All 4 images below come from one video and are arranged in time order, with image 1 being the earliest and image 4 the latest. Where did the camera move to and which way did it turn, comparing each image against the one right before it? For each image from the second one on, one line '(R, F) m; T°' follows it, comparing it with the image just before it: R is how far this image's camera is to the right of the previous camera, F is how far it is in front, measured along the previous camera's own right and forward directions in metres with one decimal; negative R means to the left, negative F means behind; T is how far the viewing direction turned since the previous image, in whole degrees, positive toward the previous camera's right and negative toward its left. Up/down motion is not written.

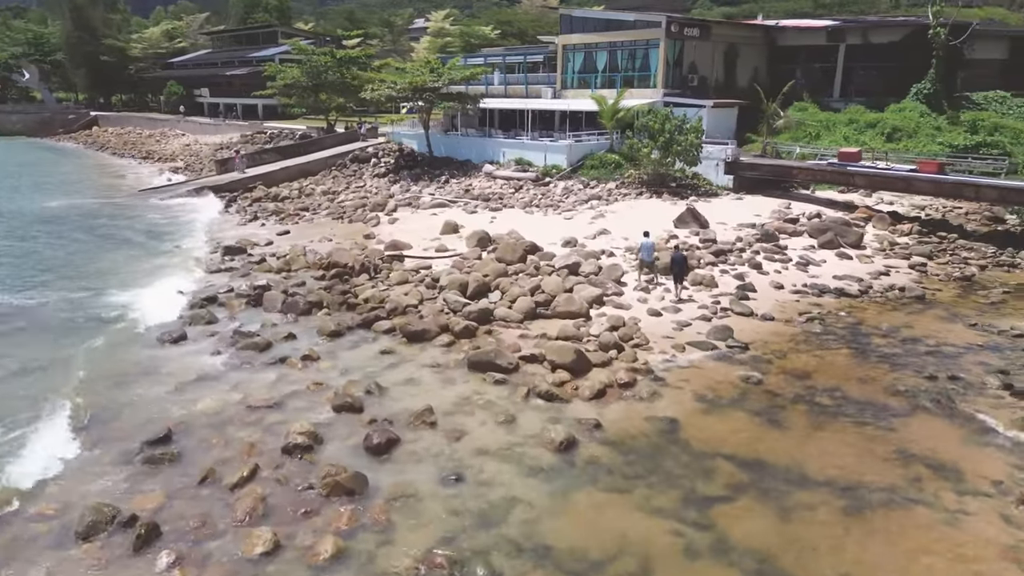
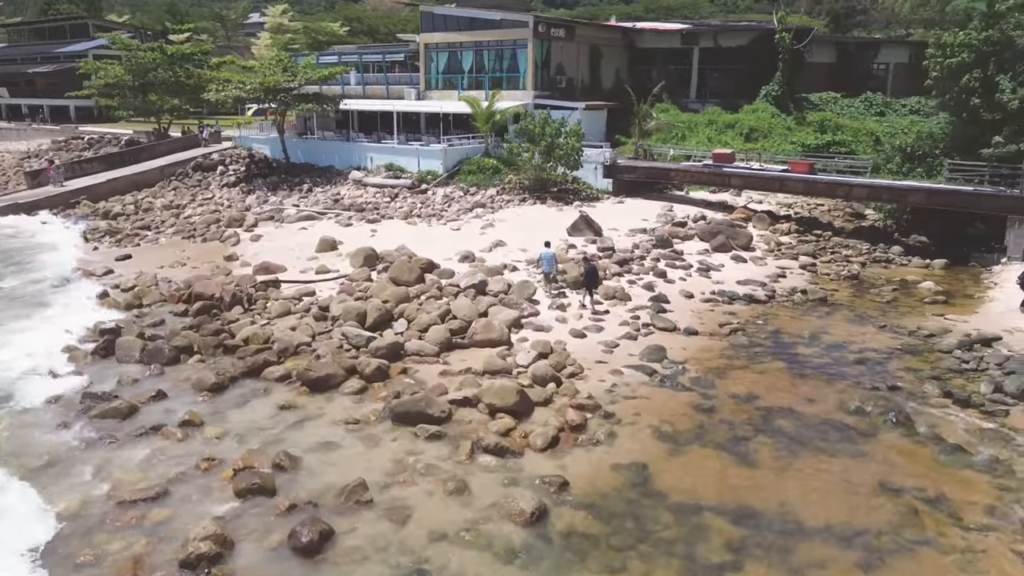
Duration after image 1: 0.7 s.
(-1.3, +2.0) m; +12°
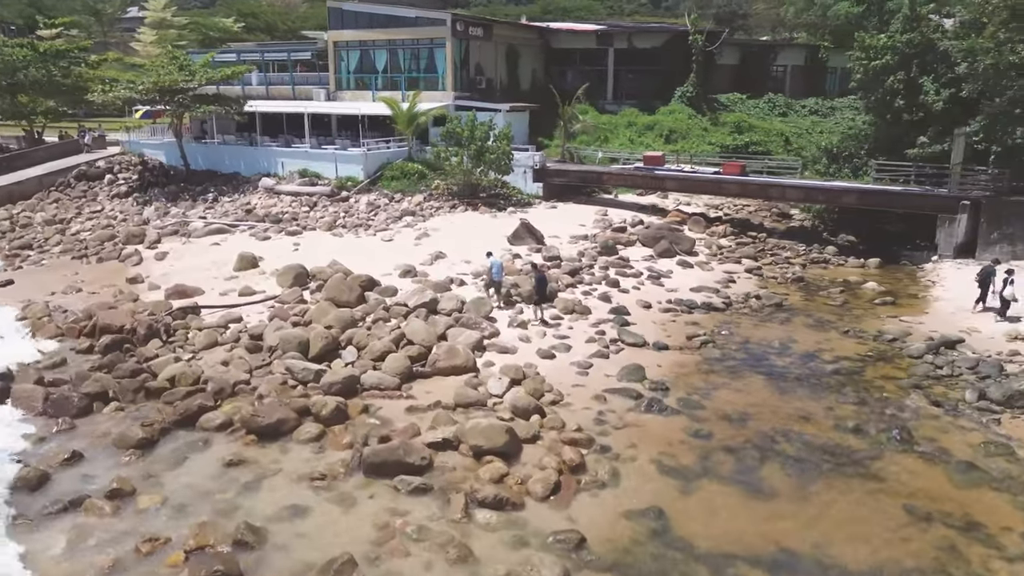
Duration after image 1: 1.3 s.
(-1.3, +1.5) m; +8°
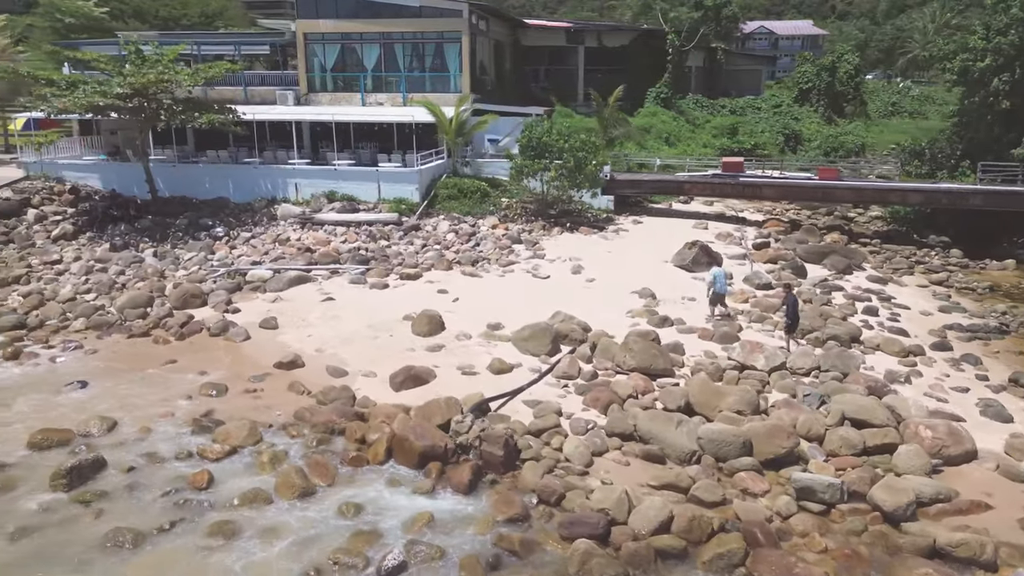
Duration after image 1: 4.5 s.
(-10.8, +5.7) m; +16°
